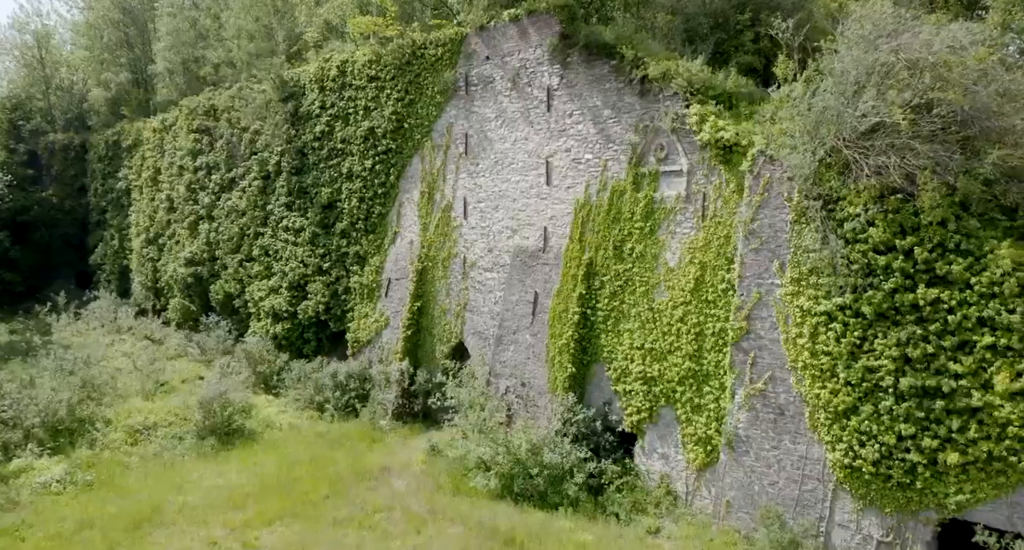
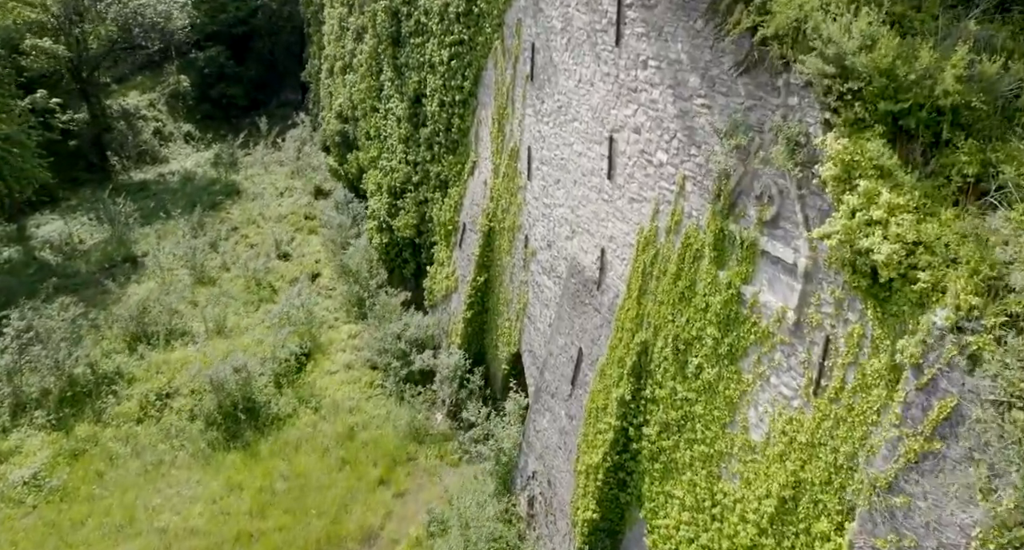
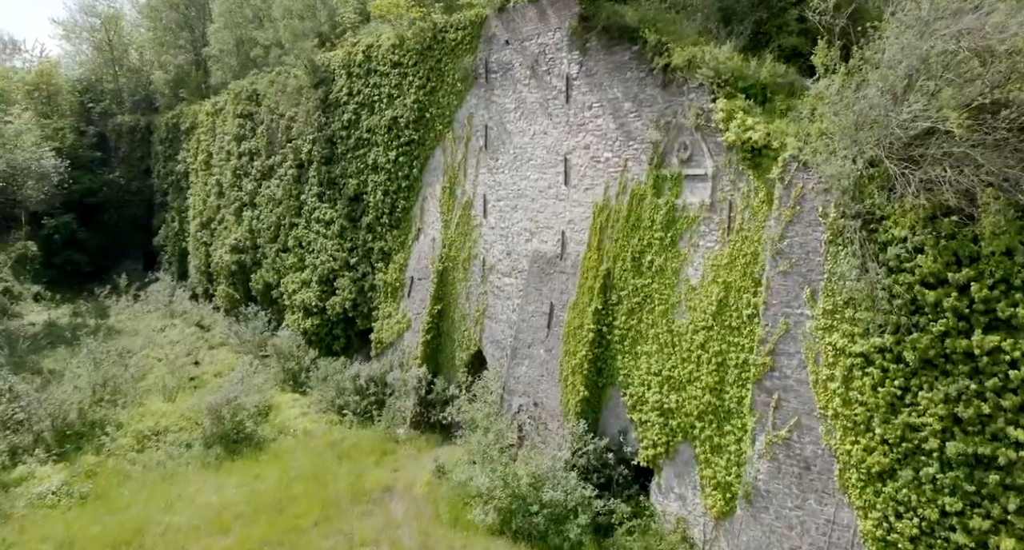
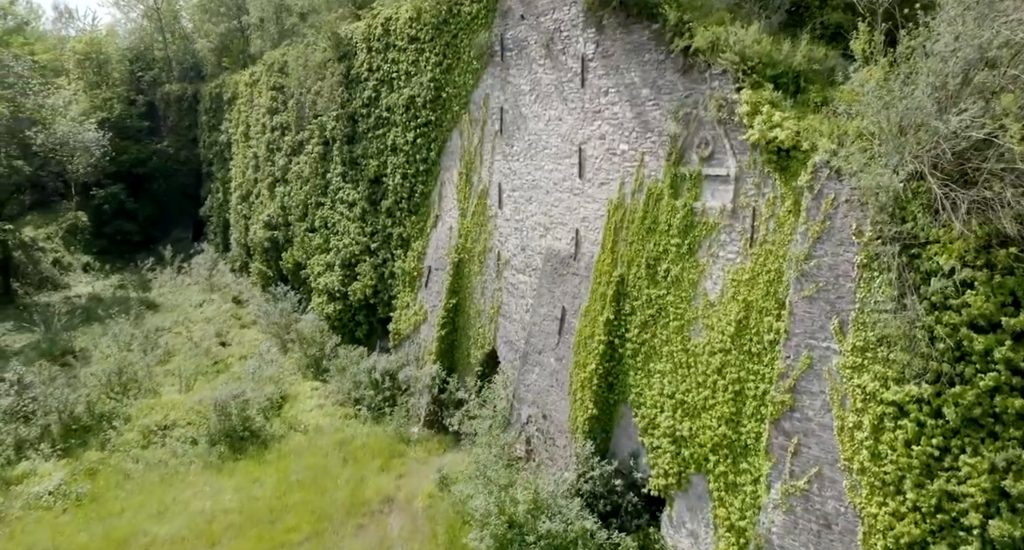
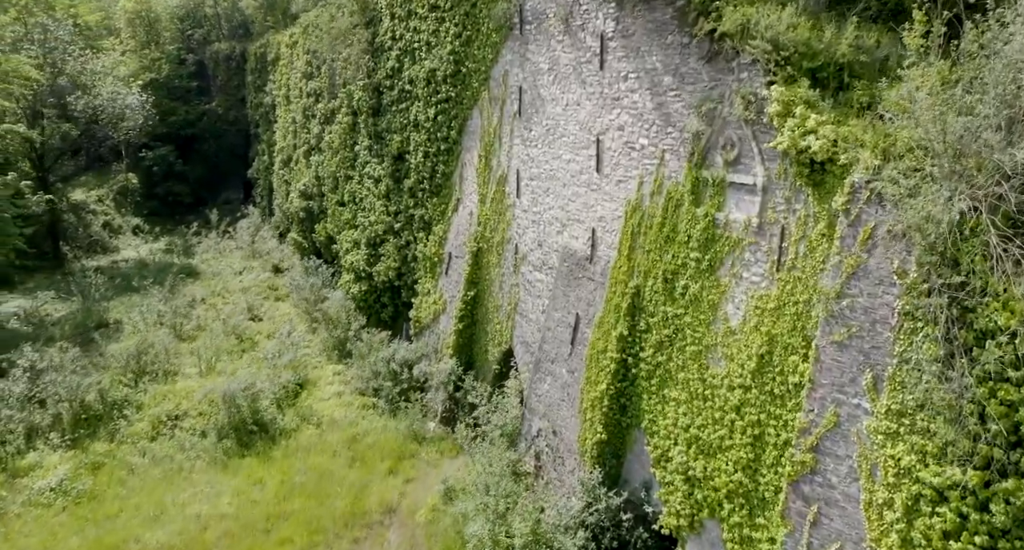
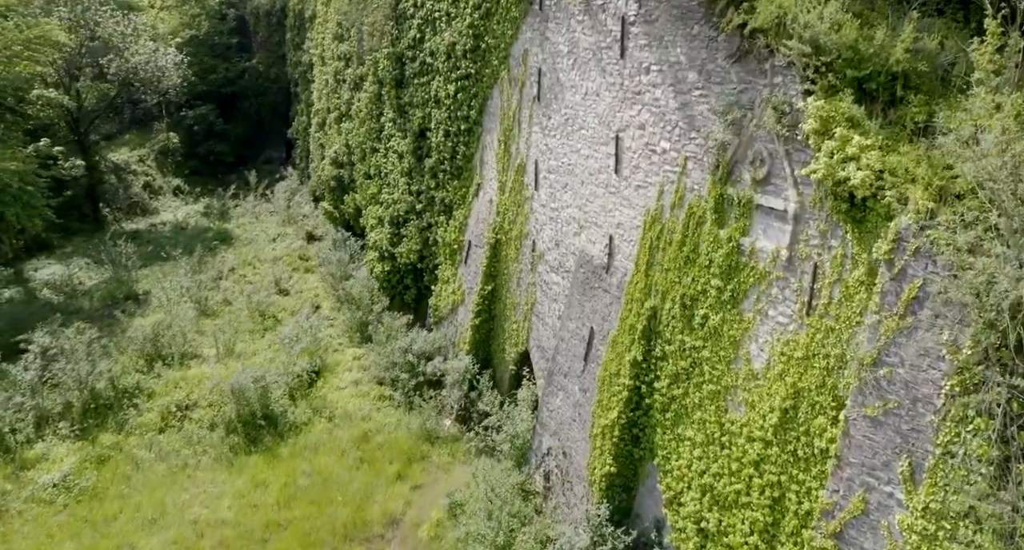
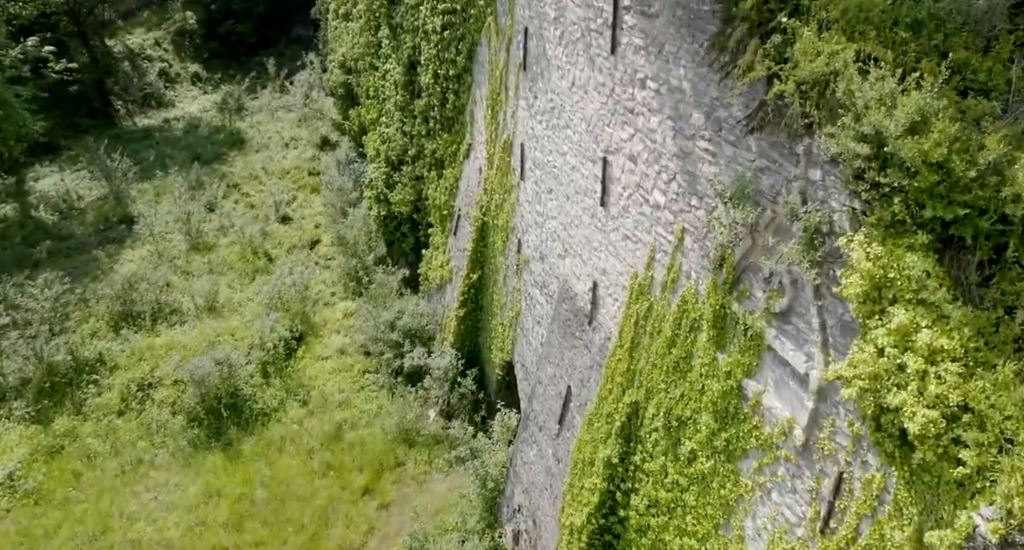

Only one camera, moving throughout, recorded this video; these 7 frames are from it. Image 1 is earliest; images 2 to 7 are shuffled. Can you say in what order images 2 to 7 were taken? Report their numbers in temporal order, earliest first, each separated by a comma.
3, 4, 5, 6, 2, 7
